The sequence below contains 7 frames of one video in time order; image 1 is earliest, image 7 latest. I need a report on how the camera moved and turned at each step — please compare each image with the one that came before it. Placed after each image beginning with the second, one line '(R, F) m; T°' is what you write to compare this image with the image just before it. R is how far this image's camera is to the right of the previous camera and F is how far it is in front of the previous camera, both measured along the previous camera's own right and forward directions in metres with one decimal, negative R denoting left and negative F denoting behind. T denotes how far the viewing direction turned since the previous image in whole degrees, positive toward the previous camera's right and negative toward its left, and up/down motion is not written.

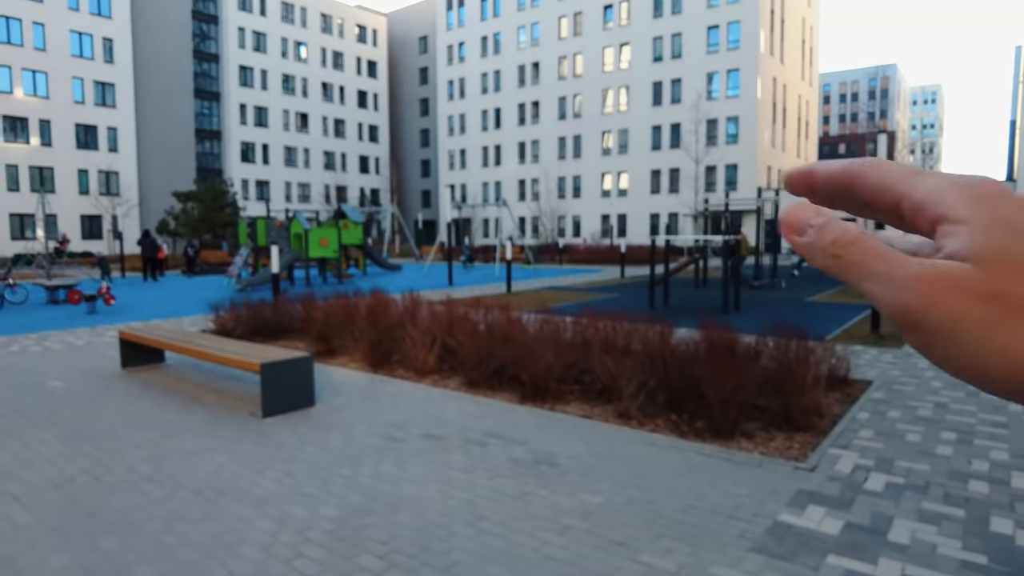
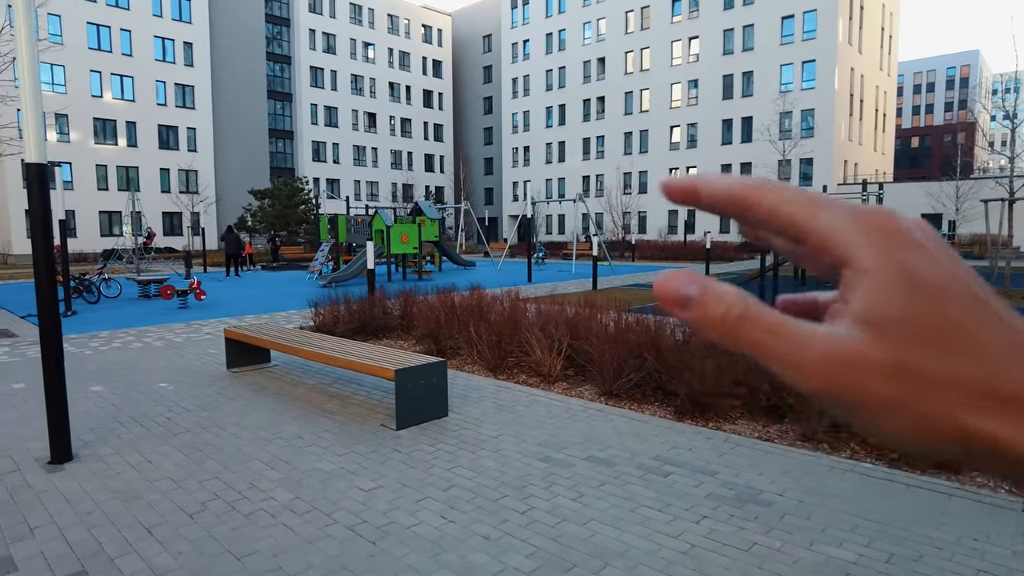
(-0.9, +0.8) m; -4°
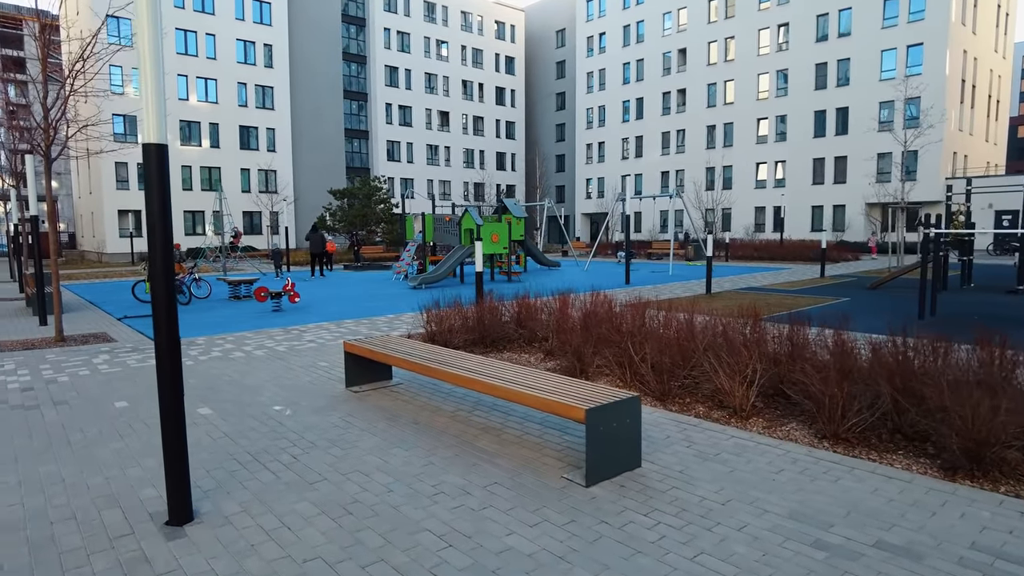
(-1.0, +1.2) m; -5°
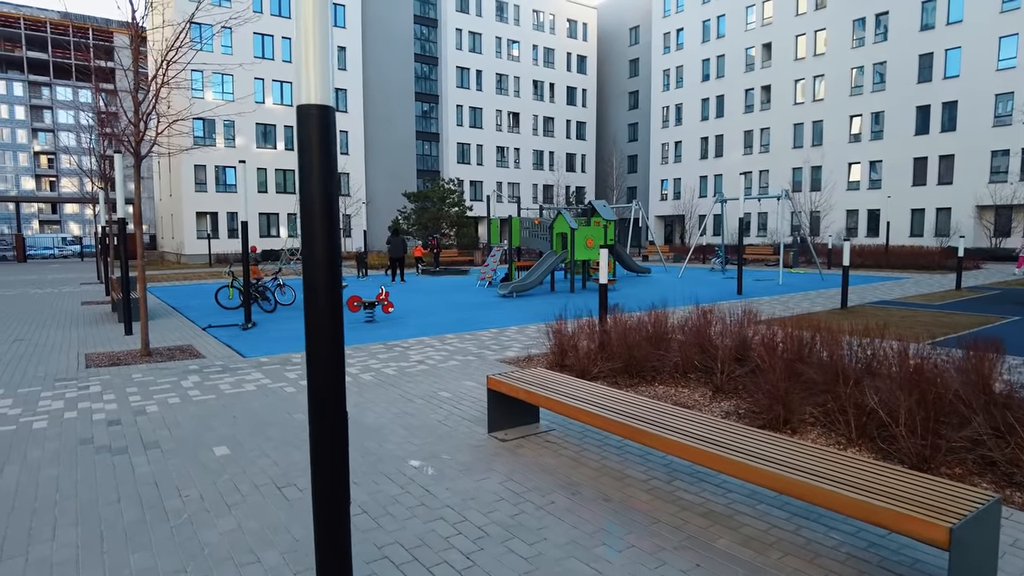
(-1.0, +1.3) m; -5°
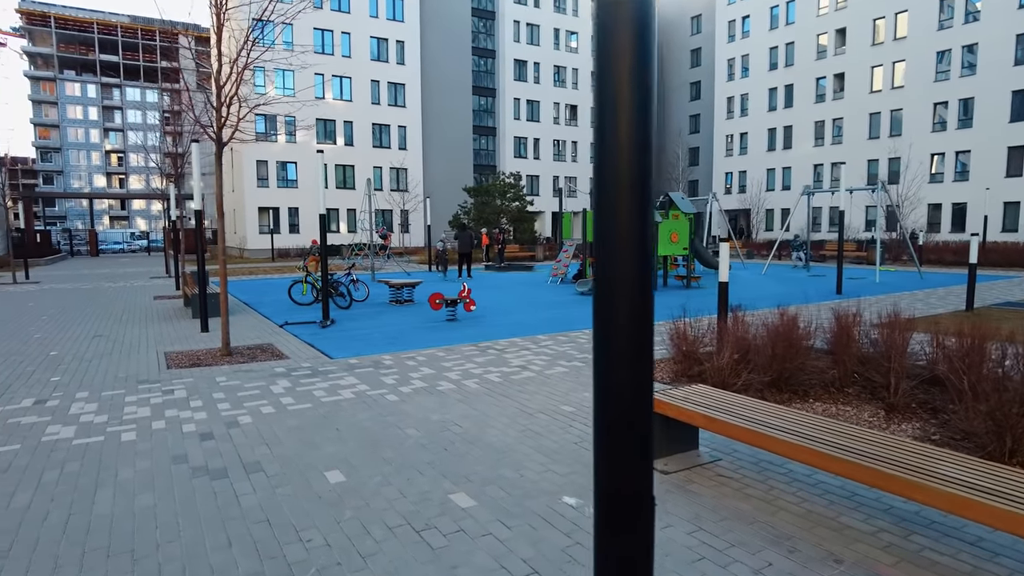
(-0.8, +0.8) m; -4°
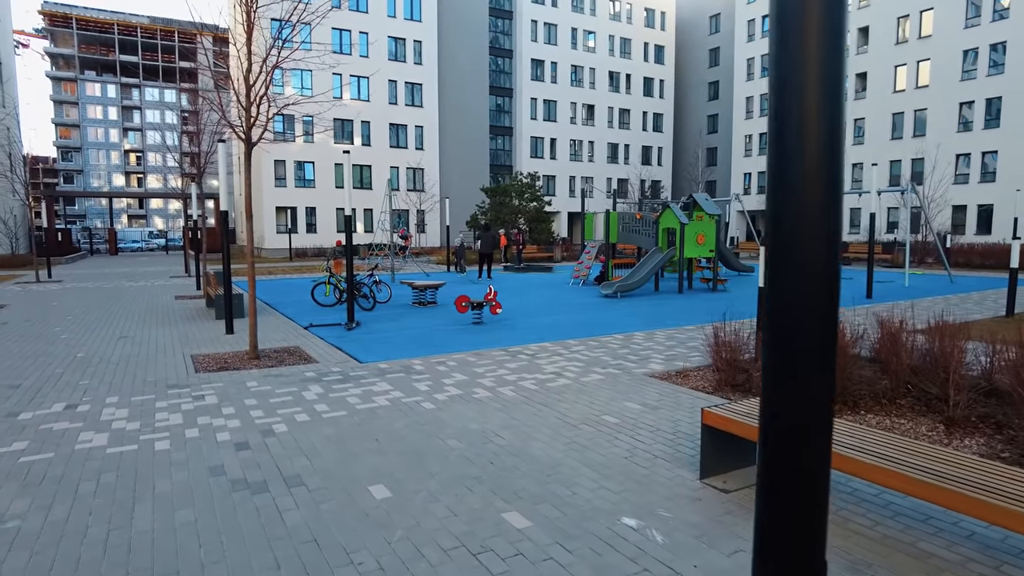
(-0.3, +0.2) m; -1°
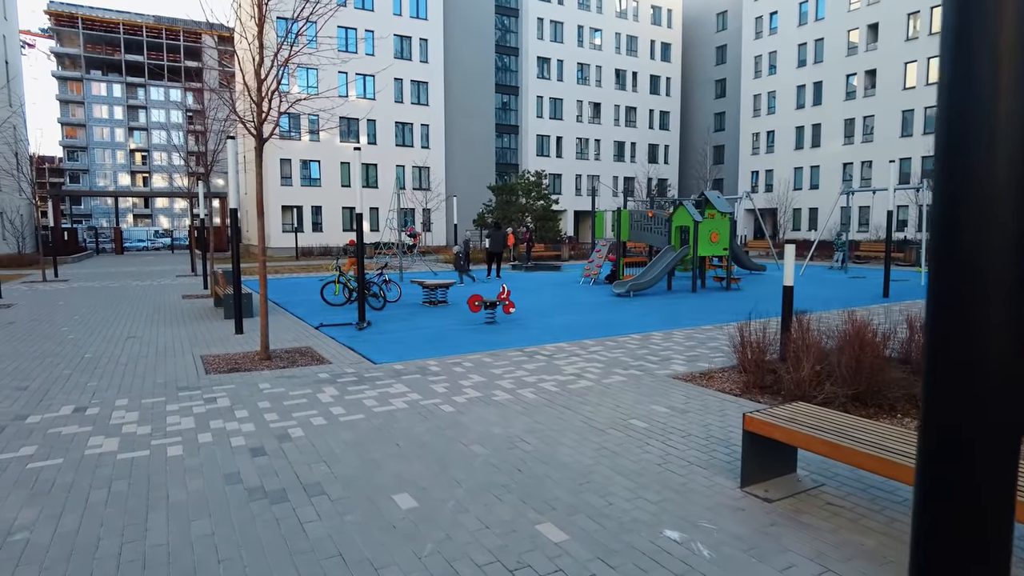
(-0.2, +0.2) m; 0°
